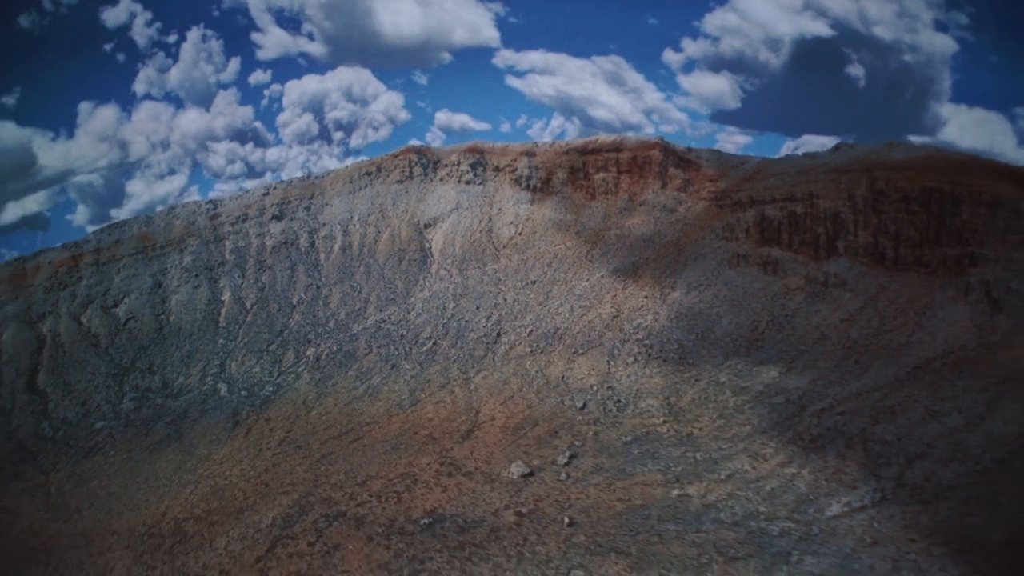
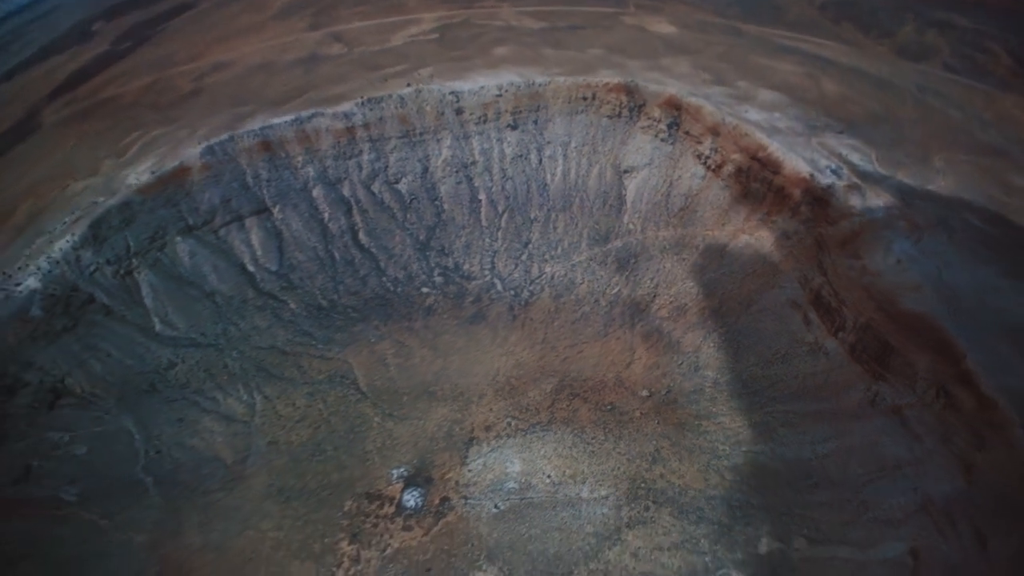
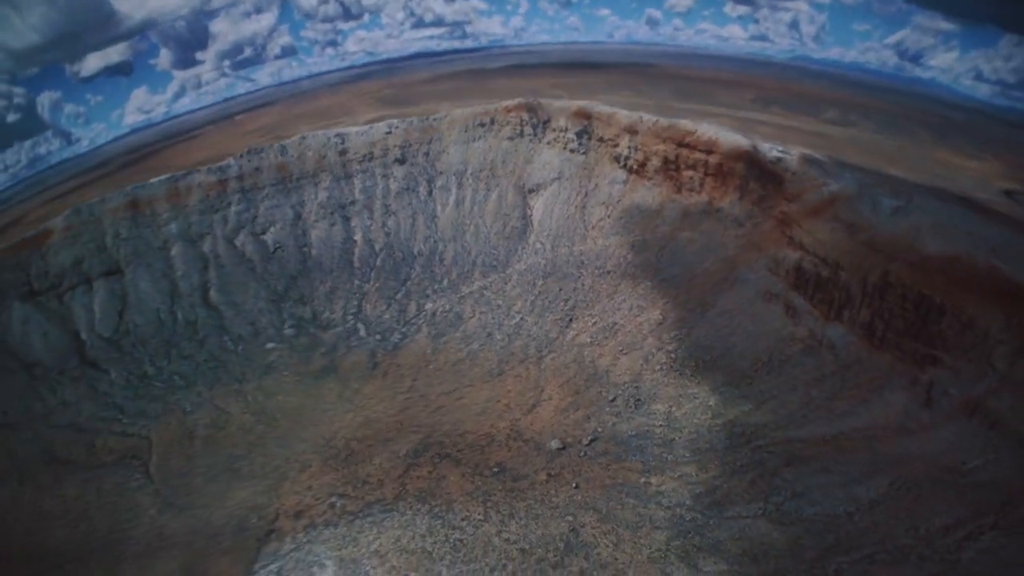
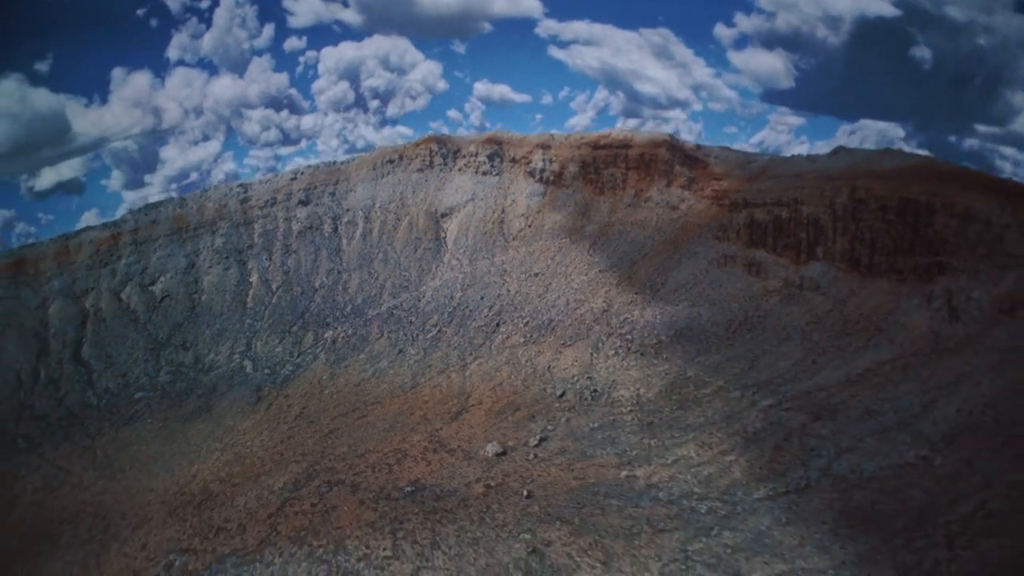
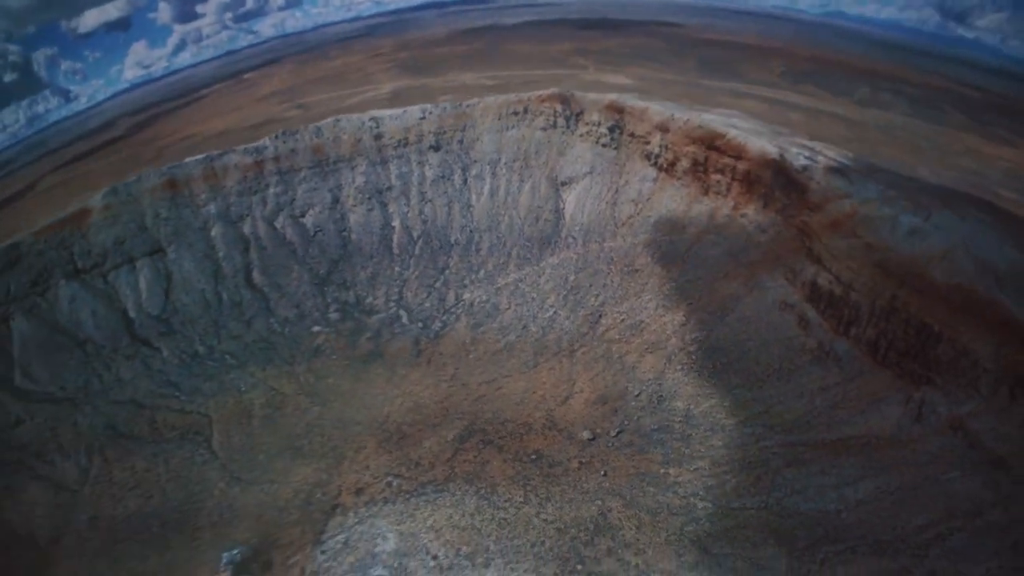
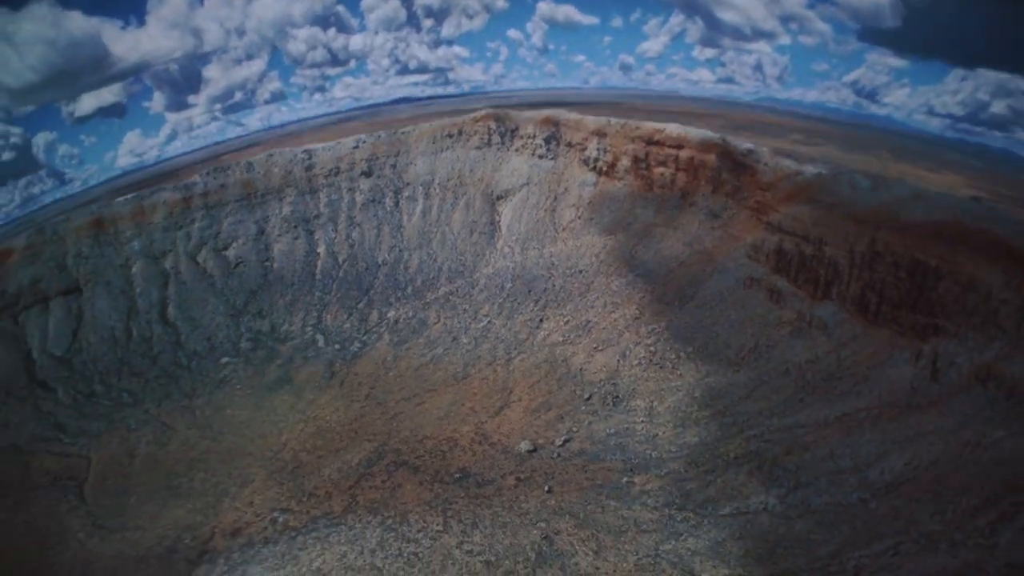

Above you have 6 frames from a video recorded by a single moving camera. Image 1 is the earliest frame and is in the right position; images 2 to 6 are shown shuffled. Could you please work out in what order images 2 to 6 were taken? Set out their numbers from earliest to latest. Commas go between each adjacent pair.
4, 6, 3, 5, 2
